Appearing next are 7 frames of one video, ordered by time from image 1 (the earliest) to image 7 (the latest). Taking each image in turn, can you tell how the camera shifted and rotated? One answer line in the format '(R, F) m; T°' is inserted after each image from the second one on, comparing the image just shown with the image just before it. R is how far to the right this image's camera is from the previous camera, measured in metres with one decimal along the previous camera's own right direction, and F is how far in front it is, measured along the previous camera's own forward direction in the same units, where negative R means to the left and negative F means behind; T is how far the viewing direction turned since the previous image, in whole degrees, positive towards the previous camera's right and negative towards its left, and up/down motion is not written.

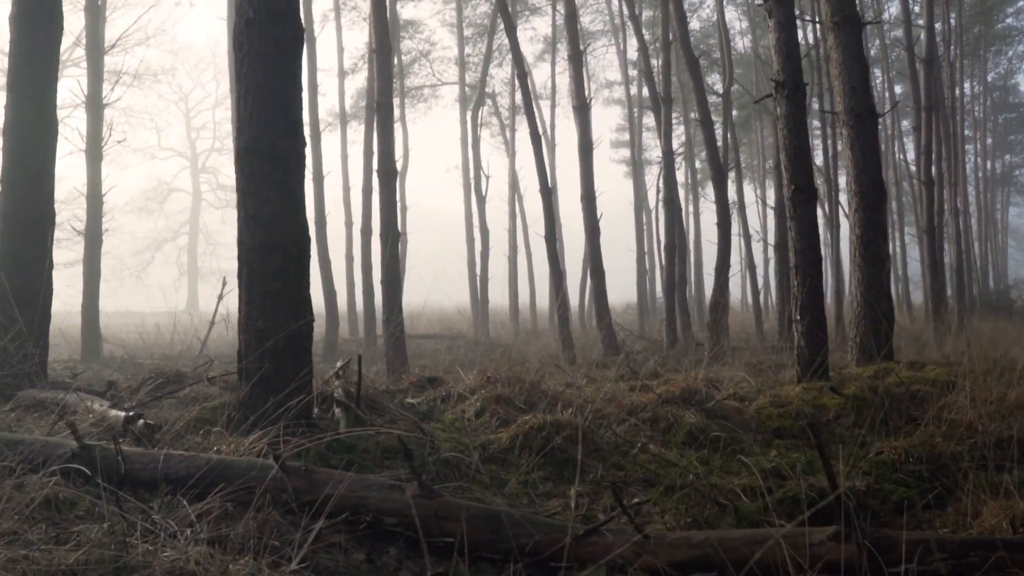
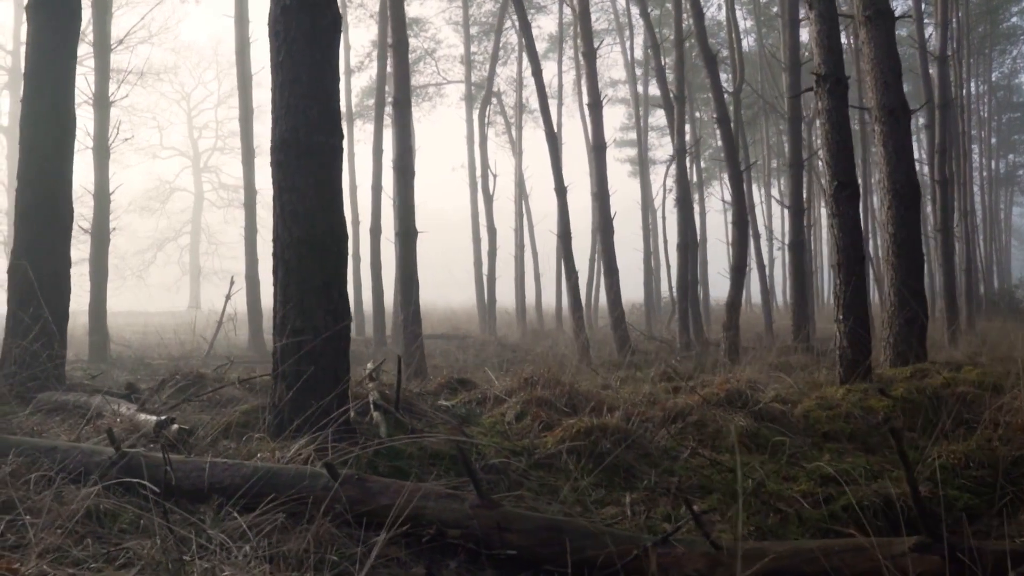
(-0.3, +0.2) m; 0°
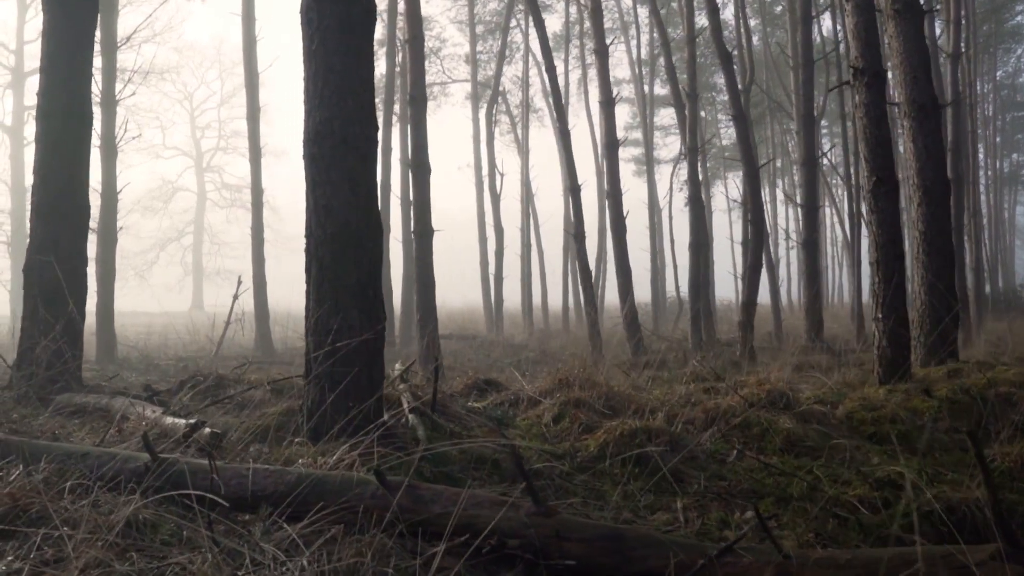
(-0.3, +0.2) m; 0°
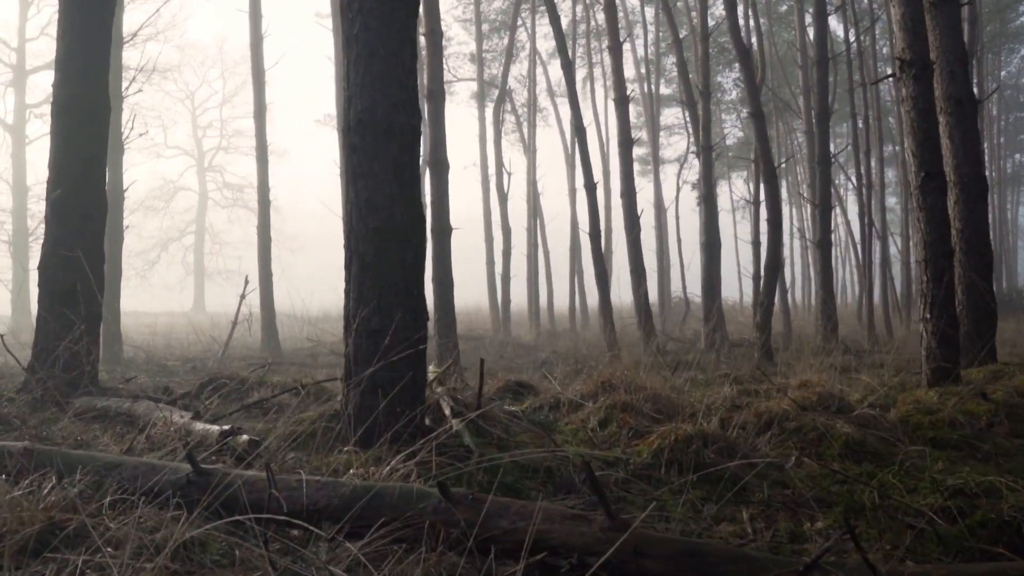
(-0.3, +0.2) m; 0°
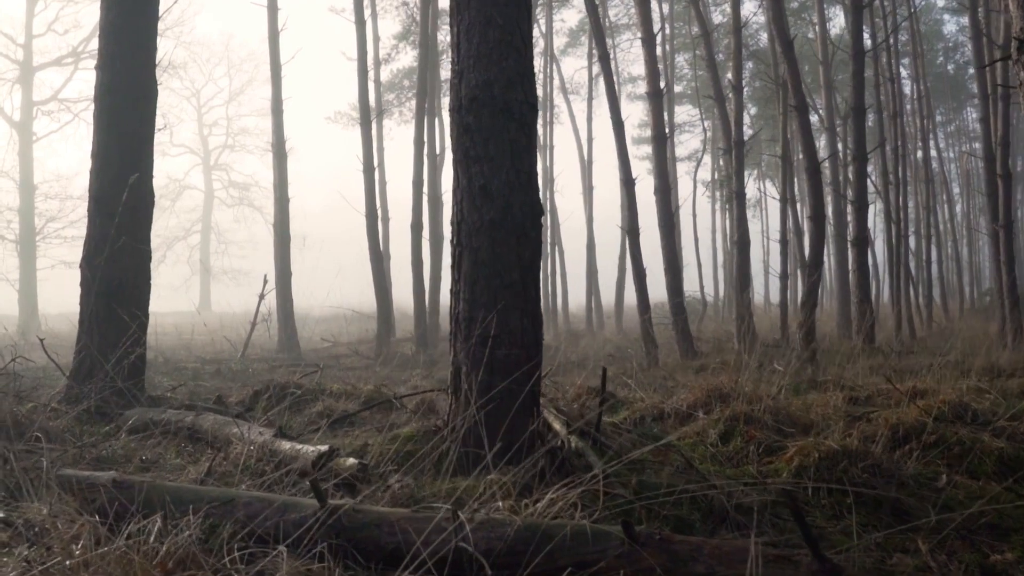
(-0.7, +0.5) m; 0°
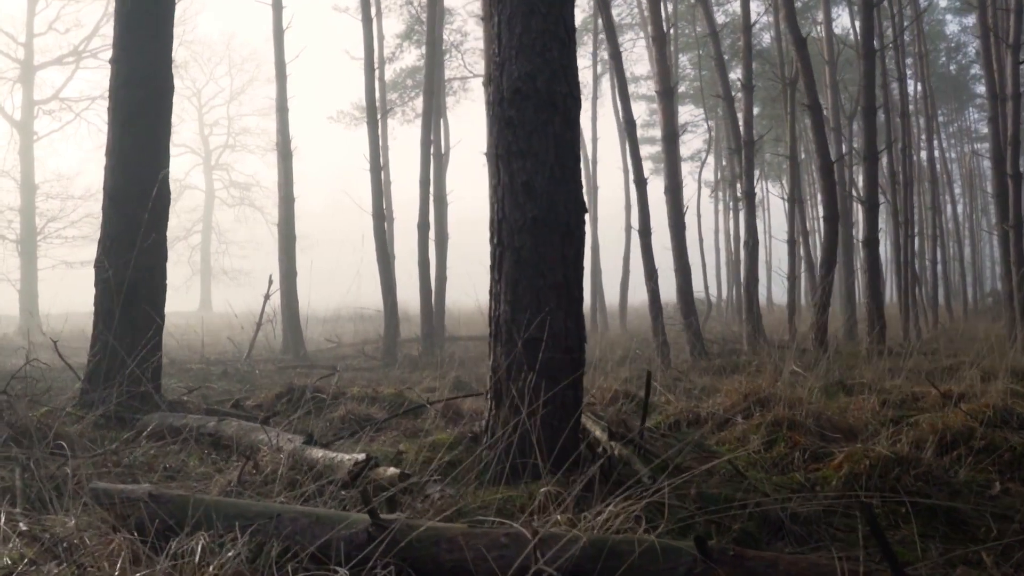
(-0.2, +0.2) m; 0°
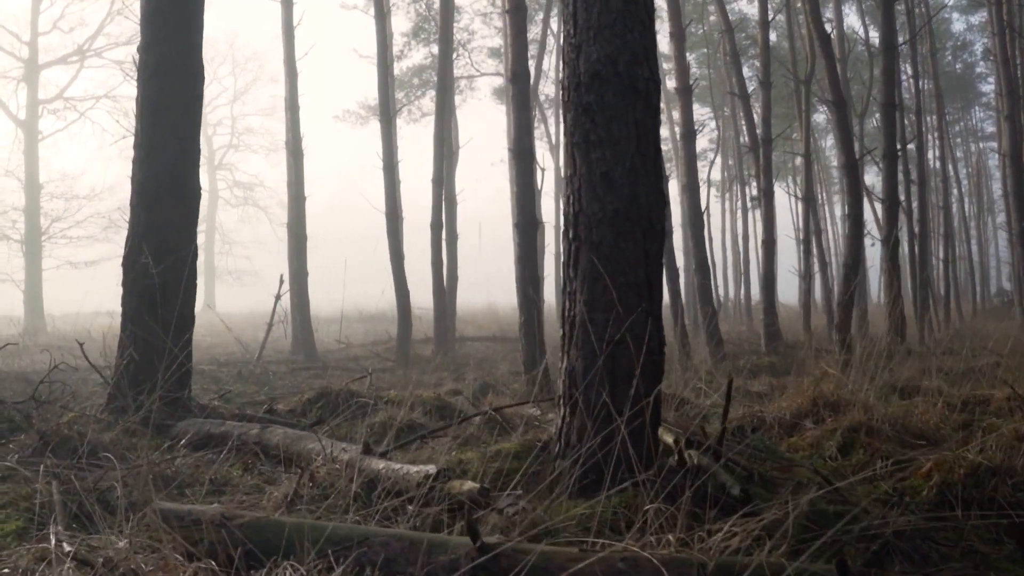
(-0.3, +0.3) m; 0°
